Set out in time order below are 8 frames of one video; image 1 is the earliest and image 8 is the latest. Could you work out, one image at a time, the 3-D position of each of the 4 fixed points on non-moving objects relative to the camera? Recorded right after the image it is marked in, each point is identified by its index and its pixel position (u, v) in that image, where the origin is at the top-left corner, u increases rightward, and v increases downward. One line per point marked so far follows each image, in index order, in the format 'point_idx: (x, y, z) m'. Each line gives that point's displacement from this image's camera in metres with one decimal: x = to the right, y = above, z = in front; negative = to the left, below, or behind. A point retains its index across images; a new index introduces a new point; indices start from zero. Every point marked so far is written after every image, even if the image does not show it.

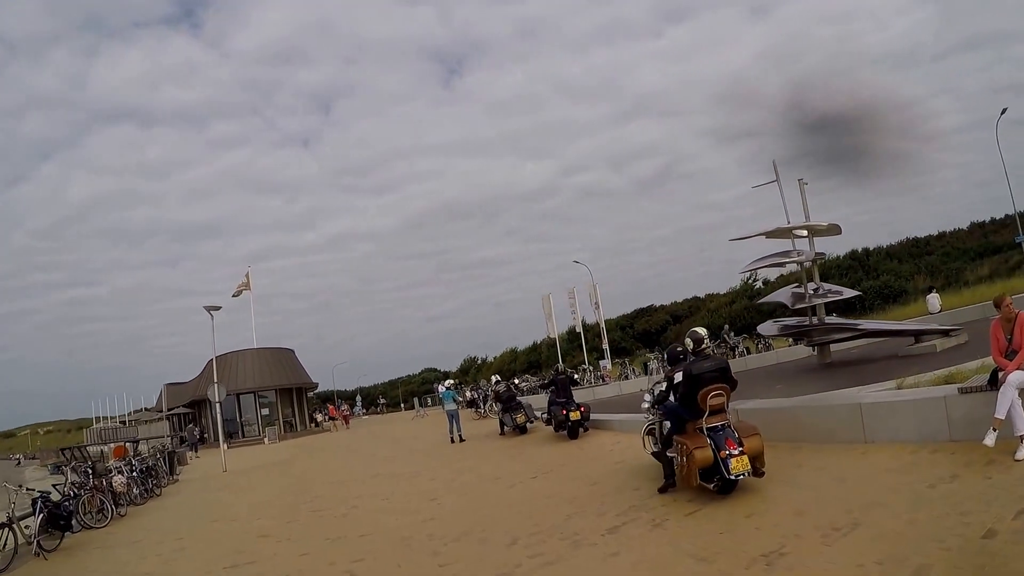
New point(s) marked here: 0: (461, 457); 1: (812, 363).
0: (-1.2, -3.6, +14.5) m
1: (+8.9, -2.3, +19.9) m
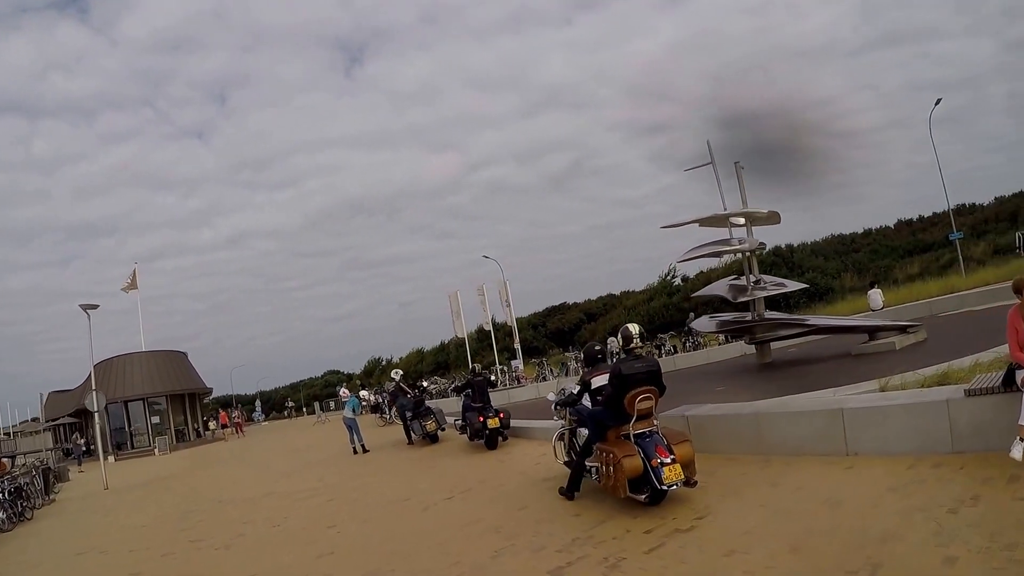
0: (-2.8, -3.4, +12.5) m
1: (+6.6, -2.2, +19.1) m
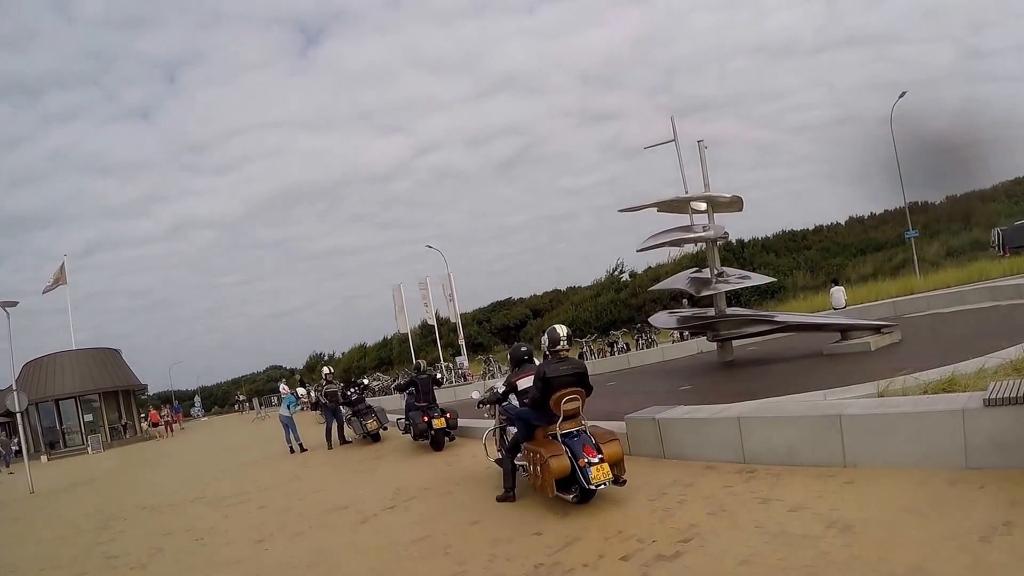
0: (-3.6, -3.2, +11.4) m
1: (+5.4, -2.1, +18.5) m
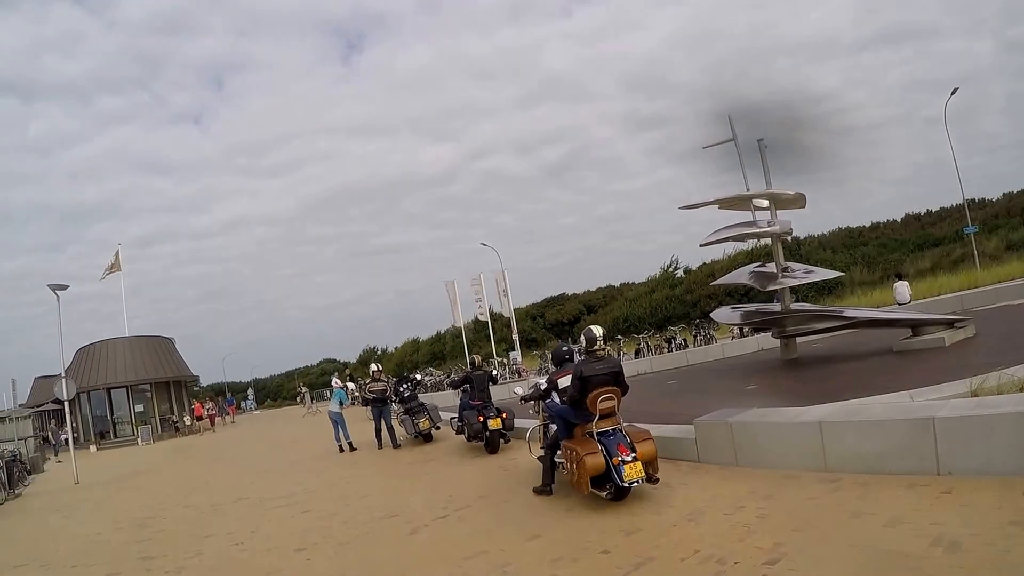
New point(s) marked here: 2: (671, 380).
0: (-2.7, -3.1, +11.0) m
1: (+6.6, -1.9, +17.6) m
2: (+4.3, -2.4, +17.7) m
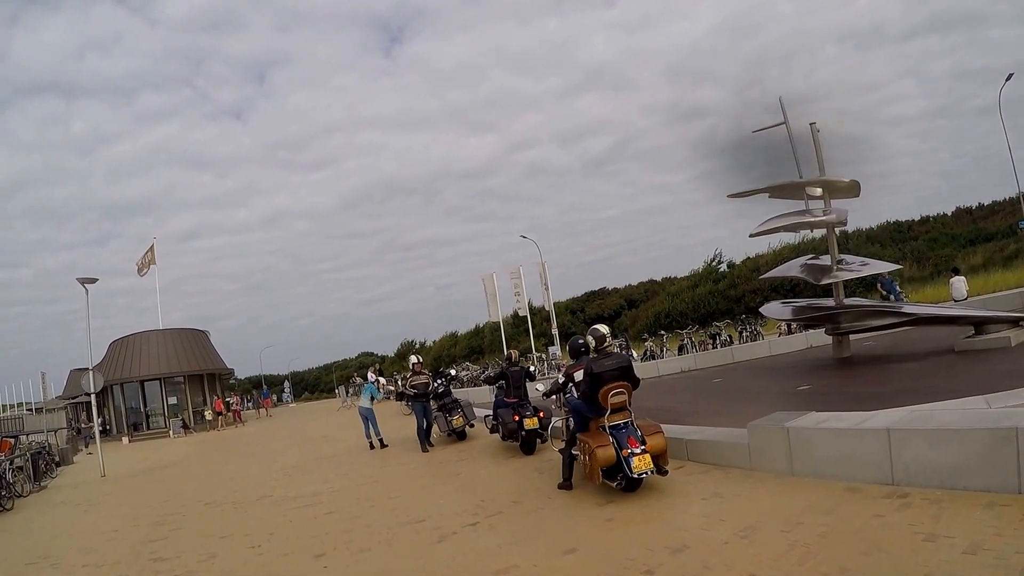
0: (-2.2, -3.0, +10.5) m
1: (+7.4, -1.8, +16.7) m
2: (+5.1, -2.3, +16.9) m
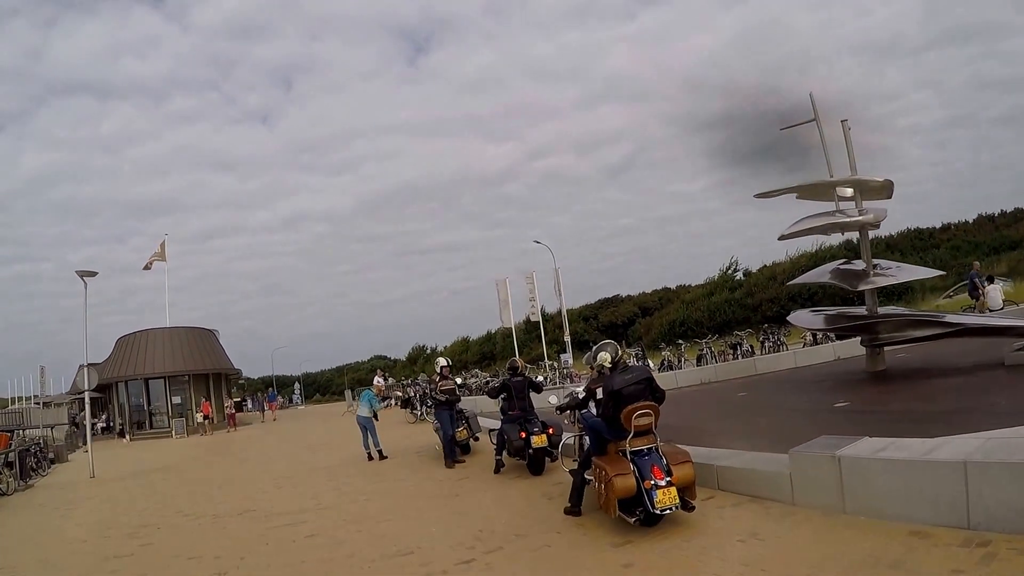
0: (-2.2, -2.9, +9.6) m
1: (+7.6, -2.0, +15.6) m
2: (+5.3, -2.4, +15.8) m
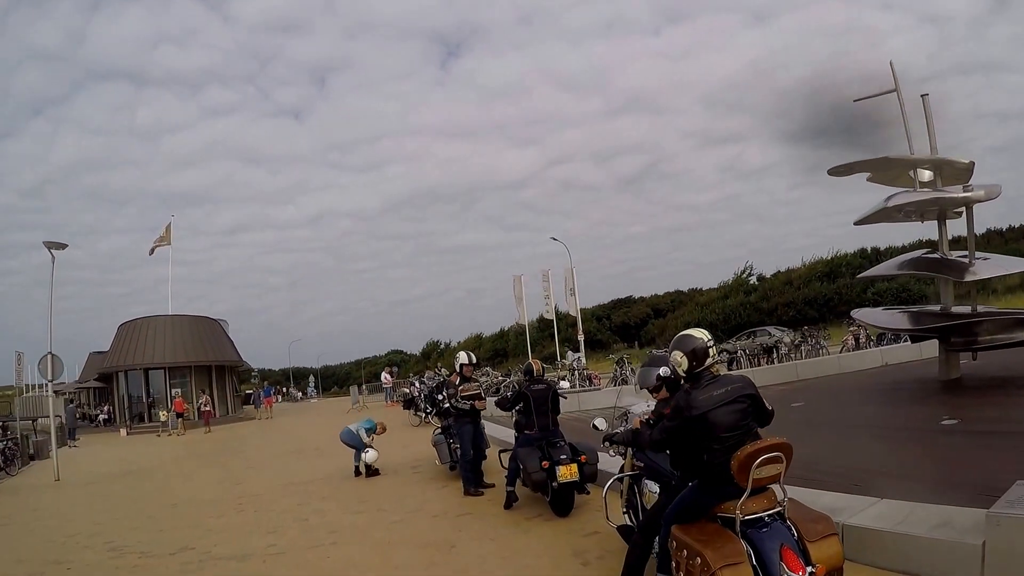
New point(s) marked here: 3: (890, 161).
0: (-2.0, -2.7, +7.4) m
1: (+8.0, -1.9, +13.2) m
2: (+5.7, -2.3, +13.4) m
3: (+7.9, +2.6, +14.1) m
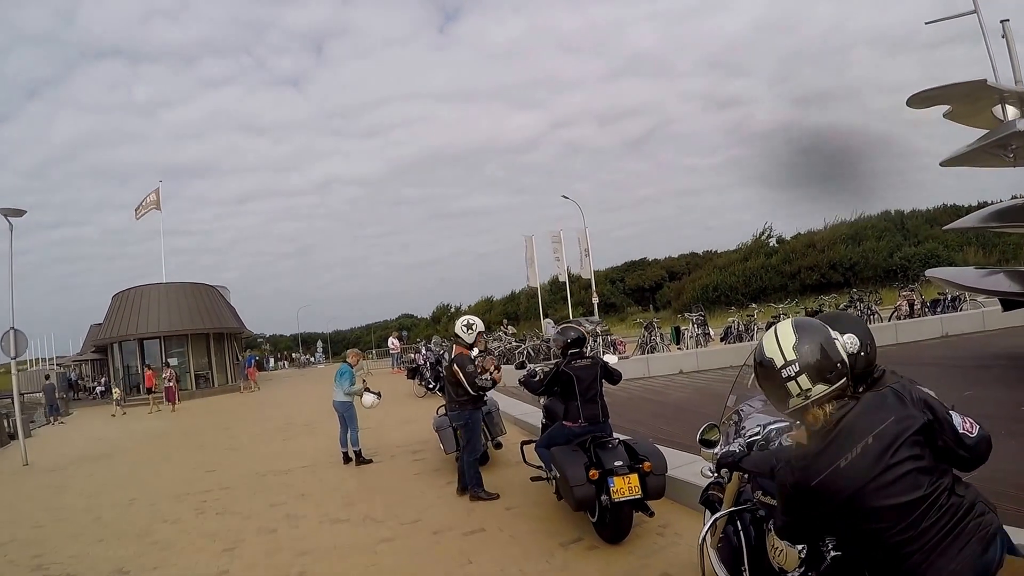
0: (-1.8, -2.2, +5.6) m
1: (+8.3, -1.1, +11.2) m
2: (+6.0, -1.5, +11.5) m
3: (+8.2, +3.5, +11.8) m
